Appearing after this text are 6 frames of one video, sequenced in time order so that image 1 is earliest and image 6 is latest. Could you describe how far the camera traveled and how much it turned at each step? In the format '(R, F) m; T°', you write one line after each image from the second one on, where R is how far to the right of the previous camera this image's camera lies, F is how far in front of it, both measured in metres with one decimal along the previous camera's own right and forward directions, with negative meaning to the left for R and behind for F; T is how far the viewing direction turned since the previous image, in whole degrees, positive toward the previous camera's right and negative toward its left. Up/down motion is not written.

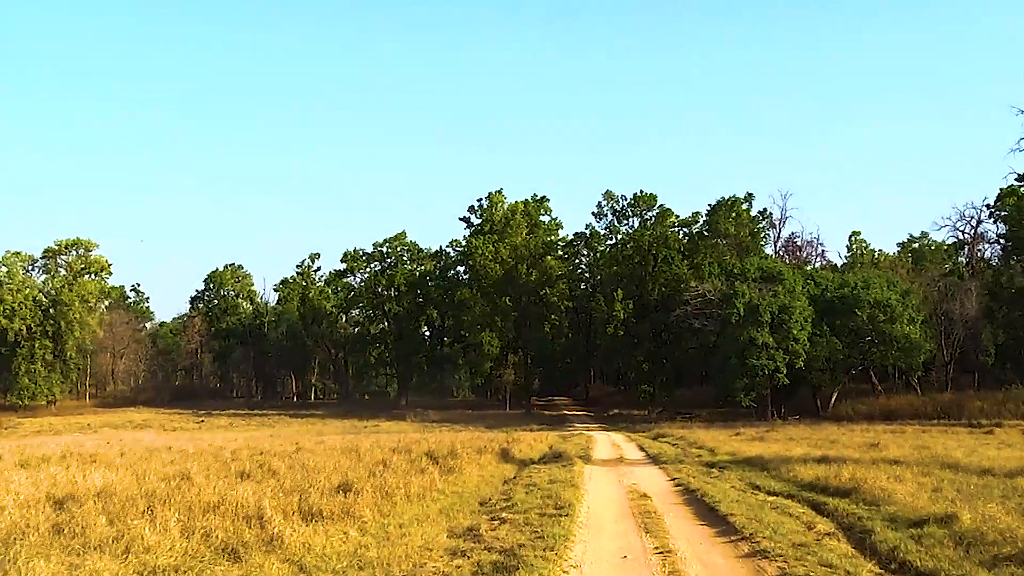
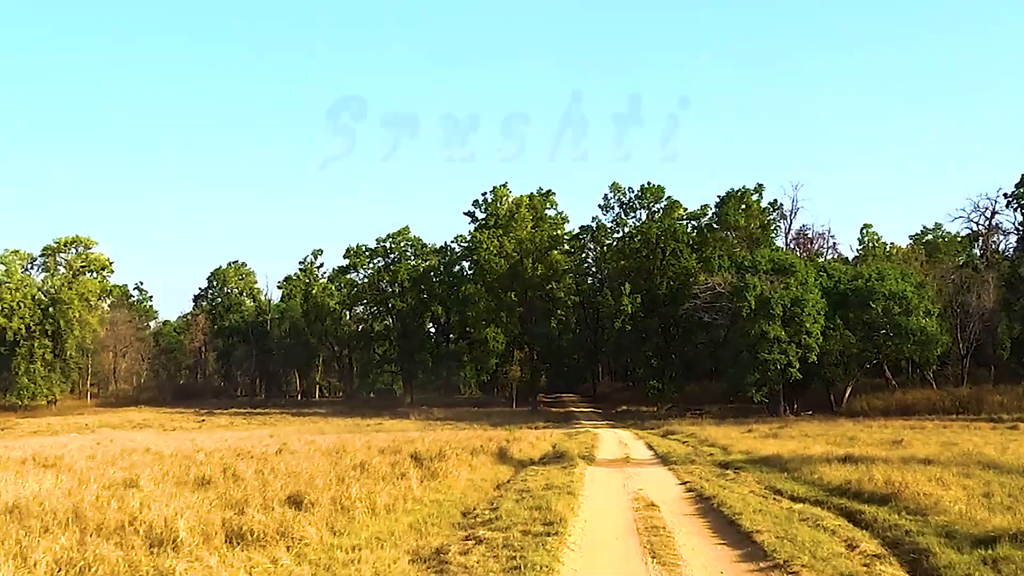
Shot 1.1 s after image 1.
(+0.2, +1.4) m; 0°
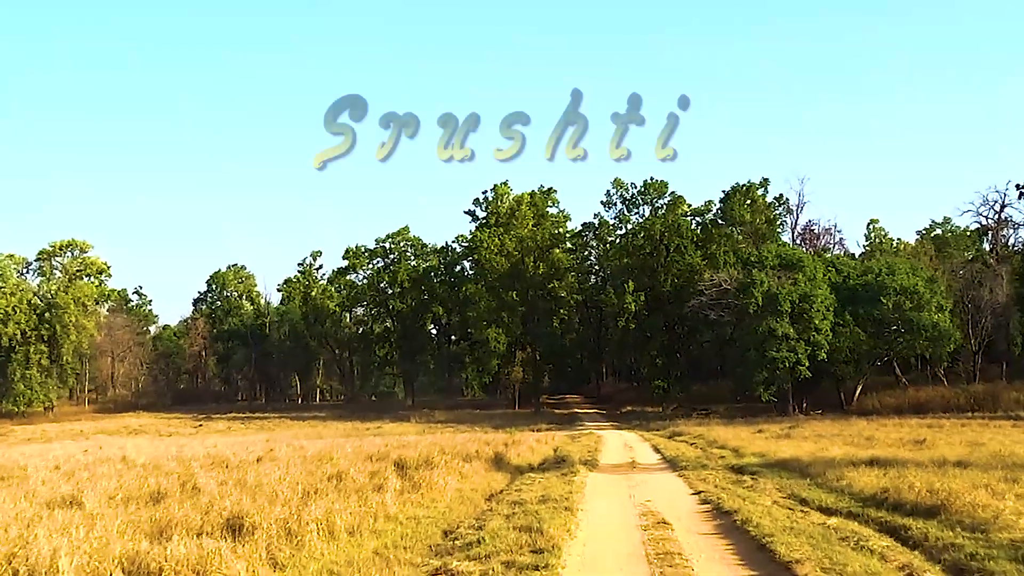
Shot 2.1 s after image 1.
(+0.2, +1.2) m; 0°
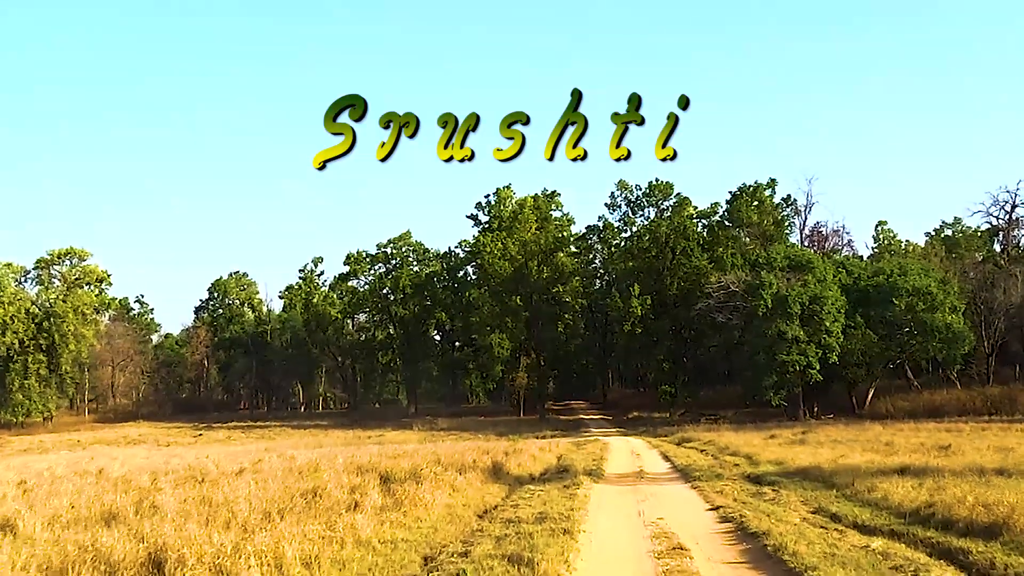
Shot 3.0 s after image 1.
(+0.1, +1.1) m; 0°
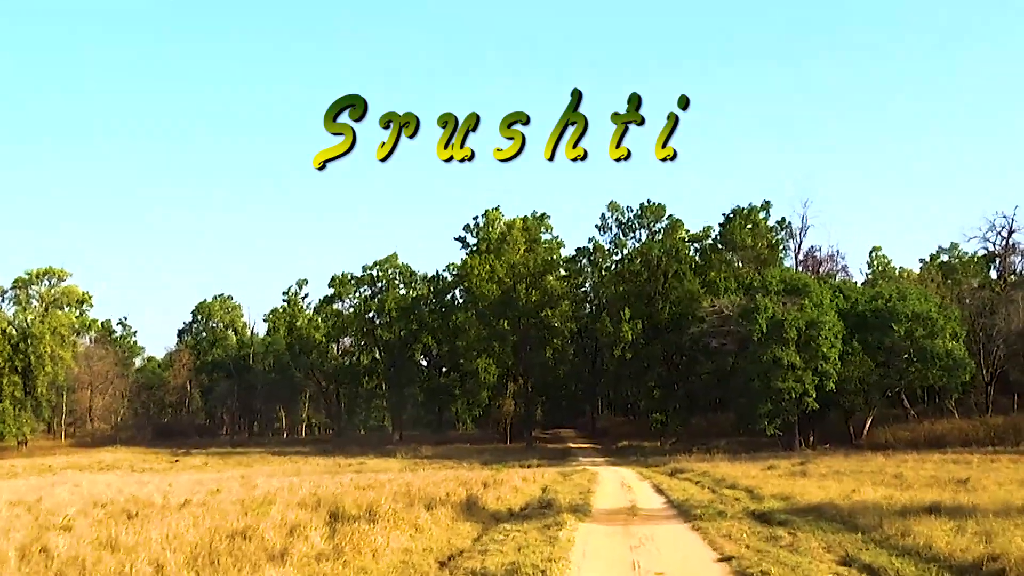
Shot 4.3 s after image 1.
(+0.2, +1.5) m; +1°
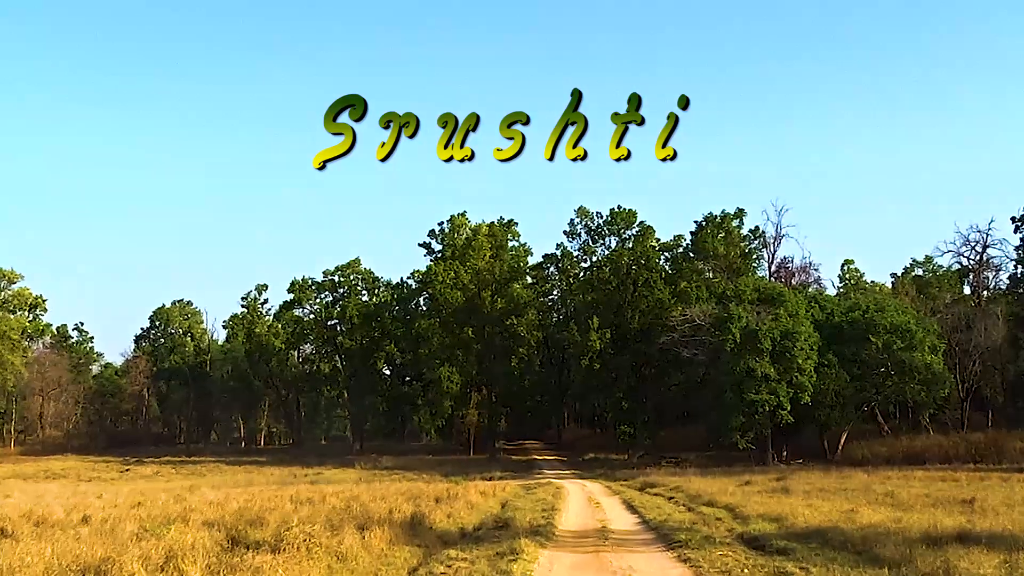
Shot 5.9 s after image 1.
(+0.2, +1.9) m; +2°
